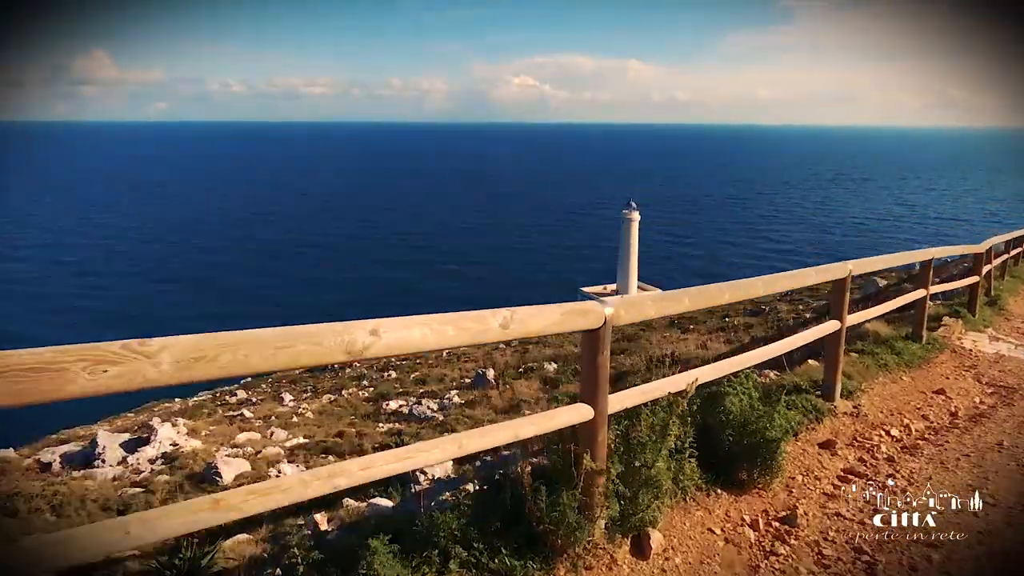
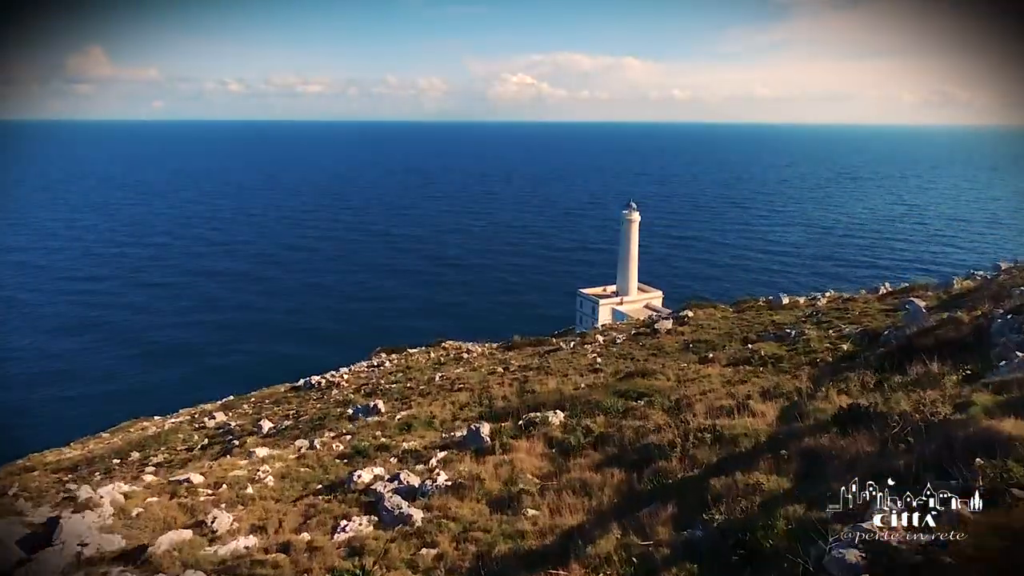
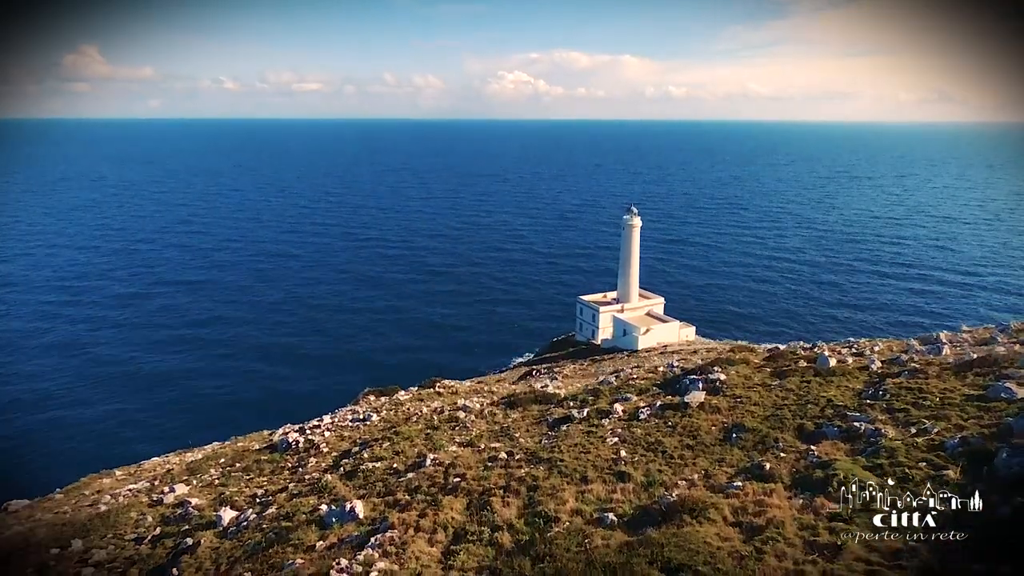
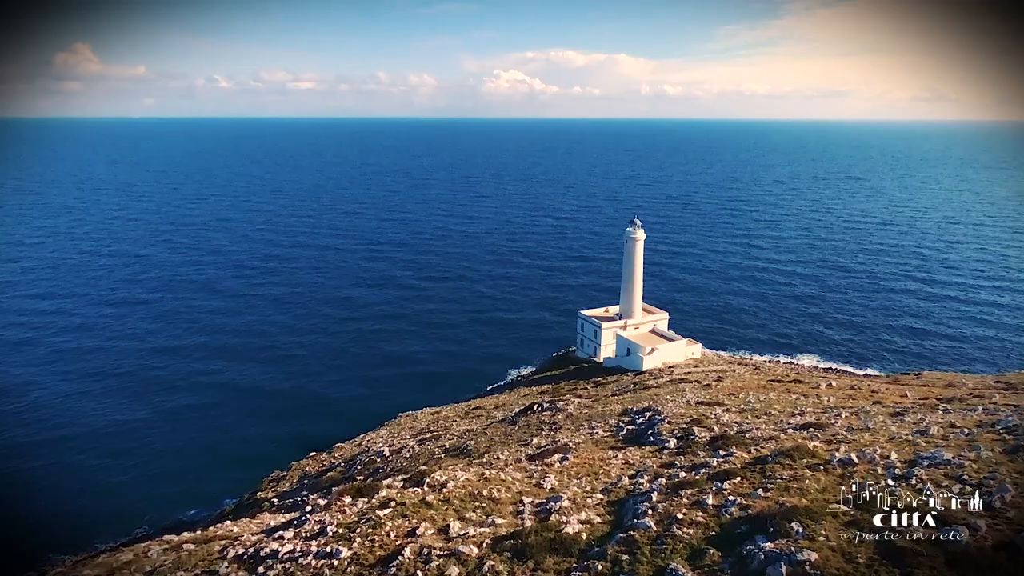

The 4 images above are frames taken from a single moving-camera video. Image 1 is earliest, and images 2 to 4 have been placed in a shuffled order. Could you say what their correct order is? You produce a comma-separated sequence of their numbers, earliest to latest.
2, 3, 4
